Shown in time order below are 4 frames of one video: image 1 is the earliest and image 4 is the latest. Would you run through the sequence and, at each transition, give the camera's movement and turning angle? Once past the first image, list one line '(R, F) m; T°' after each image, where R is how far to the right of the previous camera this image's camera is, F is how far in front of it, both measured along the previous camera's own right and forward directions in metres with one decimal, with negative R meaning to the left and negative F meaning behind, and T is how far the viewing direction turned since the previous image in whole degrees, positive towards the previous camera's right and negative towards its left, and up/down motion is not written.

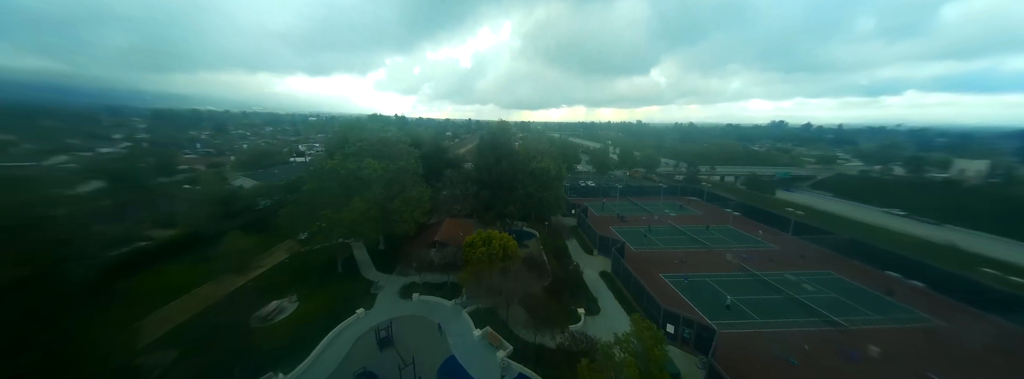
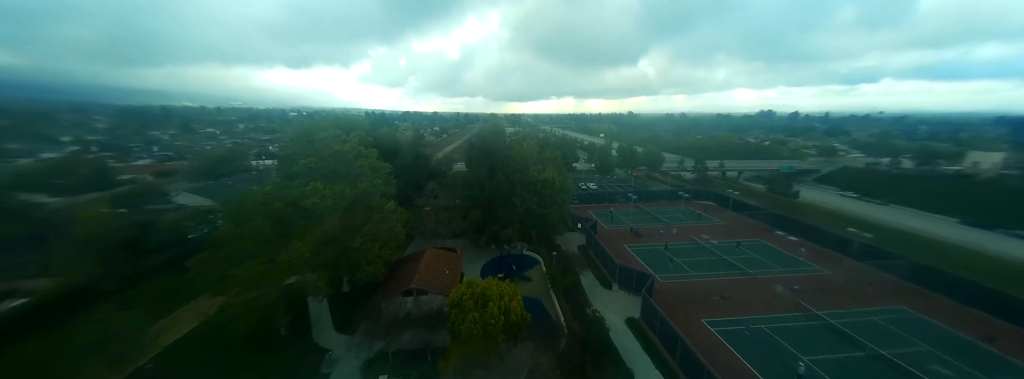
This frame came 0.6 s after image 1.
(-0.1, +1.4) m; +2°
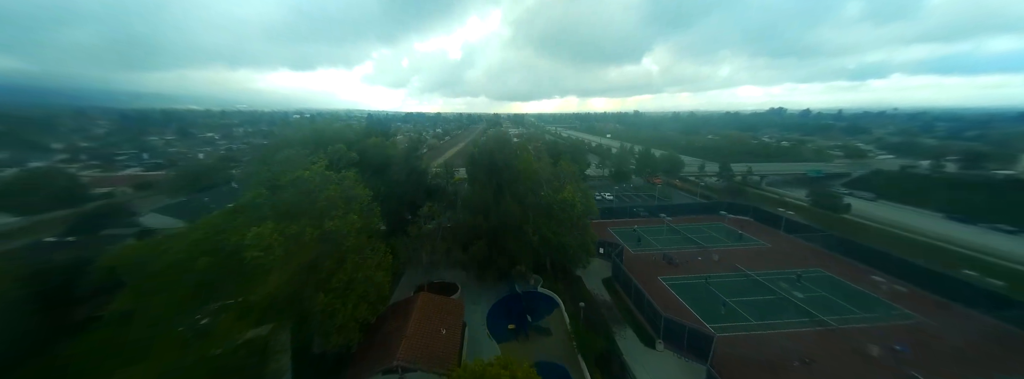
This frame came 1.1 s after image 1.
(-0.2, +1.1) m; -1°
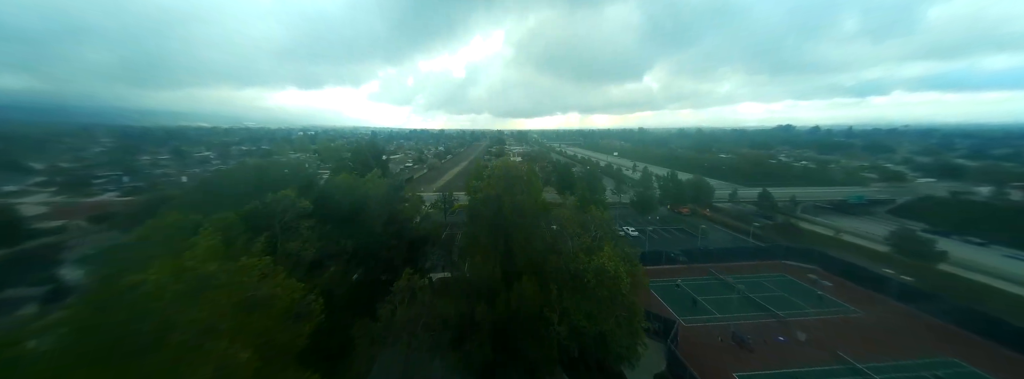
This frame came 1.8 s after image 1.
(-0.2, +1.5) m; -1°
